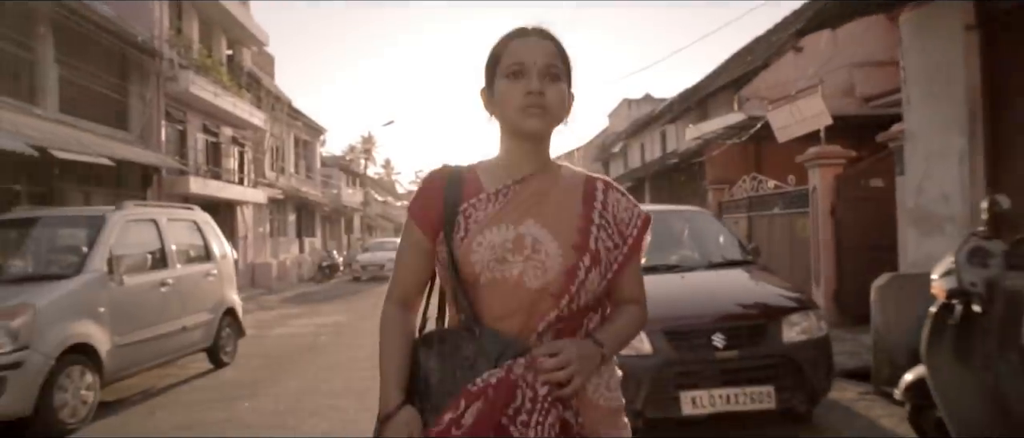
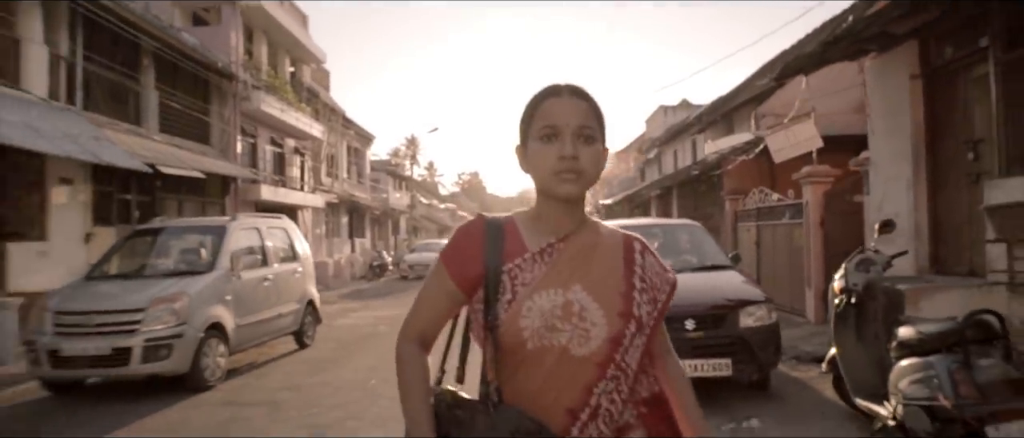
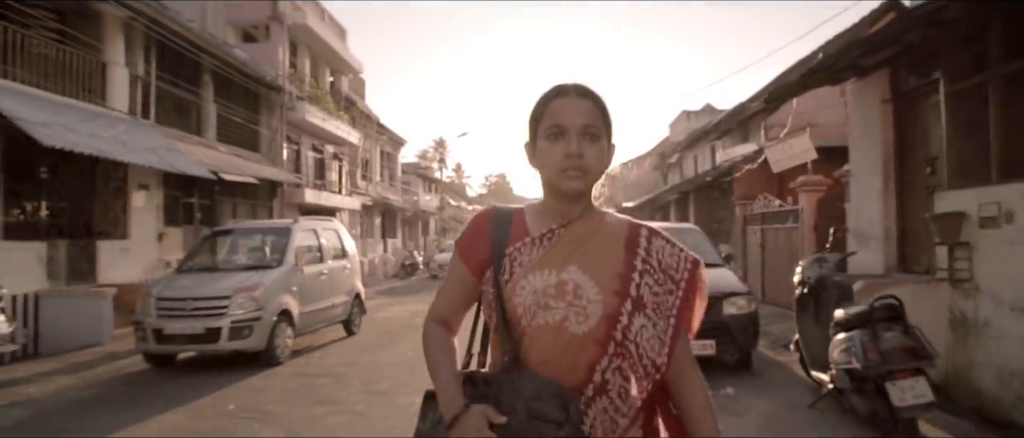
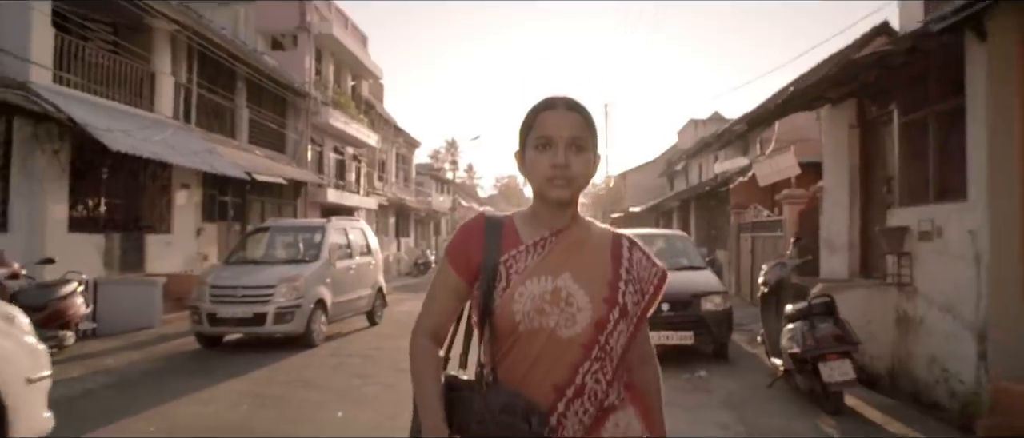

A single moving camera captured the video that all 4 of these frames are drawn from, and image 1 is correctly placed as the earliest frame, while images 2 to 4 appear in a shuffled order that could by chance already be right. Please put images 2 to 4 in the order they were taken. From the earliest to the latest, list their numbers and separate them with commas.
2, 3, 4
